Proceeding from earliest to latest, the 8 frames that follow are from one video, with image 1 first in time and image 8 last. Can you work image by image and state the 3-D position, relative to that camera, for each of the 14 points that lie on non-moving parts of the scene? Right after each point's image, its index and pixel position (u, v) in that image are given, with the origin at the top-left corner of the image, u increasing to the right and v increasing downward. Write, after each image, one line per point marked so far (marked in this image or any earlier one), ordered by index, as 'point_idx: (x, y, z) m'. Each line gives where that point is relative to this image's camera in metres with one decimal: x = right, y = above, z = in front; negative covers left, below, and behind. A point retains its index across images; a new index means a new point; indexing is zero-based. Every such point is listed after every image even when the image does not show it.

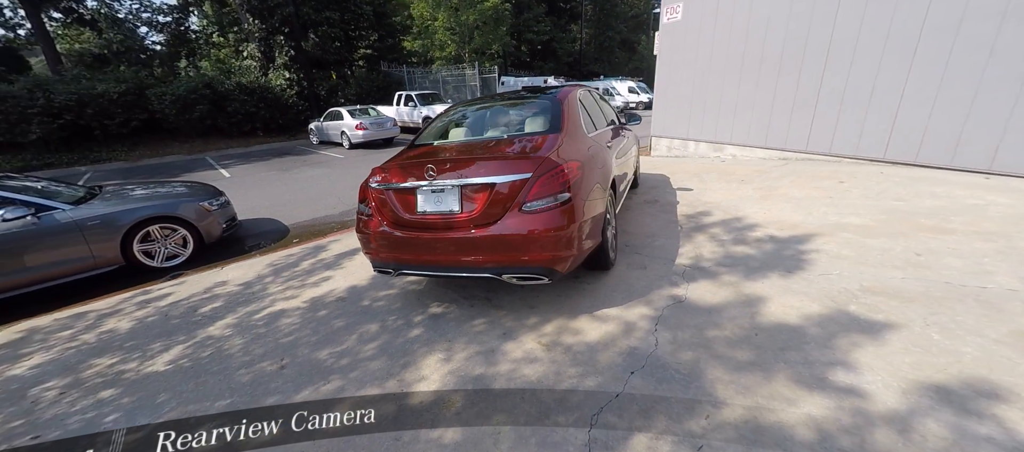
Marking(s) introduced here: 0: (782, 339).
0: (+1.6, -0.7, +2.5) m
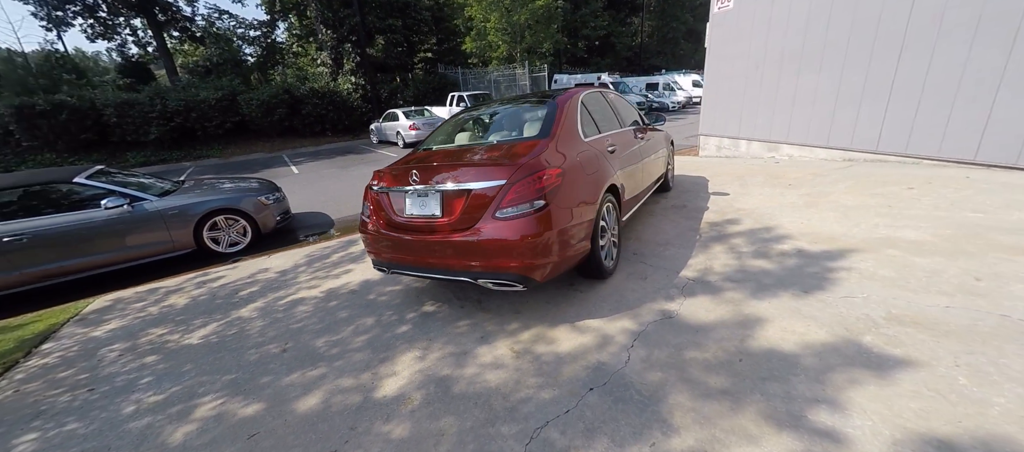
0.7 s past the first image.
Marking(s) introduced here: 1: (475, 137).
0: (+1.3, -0.7, +2.2) m
1: (-0.3, +0.7, +3.4) m
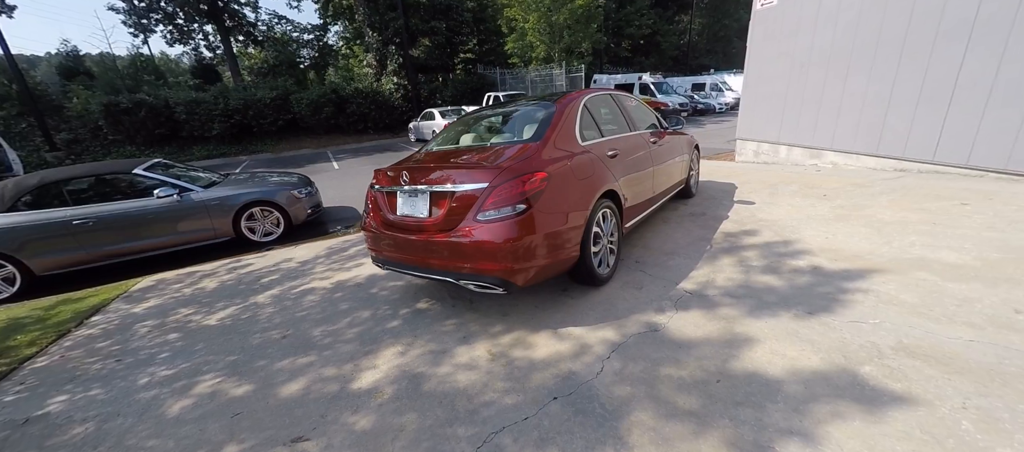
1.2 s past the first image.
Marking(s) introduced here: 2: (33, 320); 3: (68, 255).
0: (+1.1, -0.8, +2.1) m
1: (-0.3, +0.7, +3.5) m
2: (-4.3, -0.8, +3.9) m
3: (-5.2, -0.4, +5.0) m
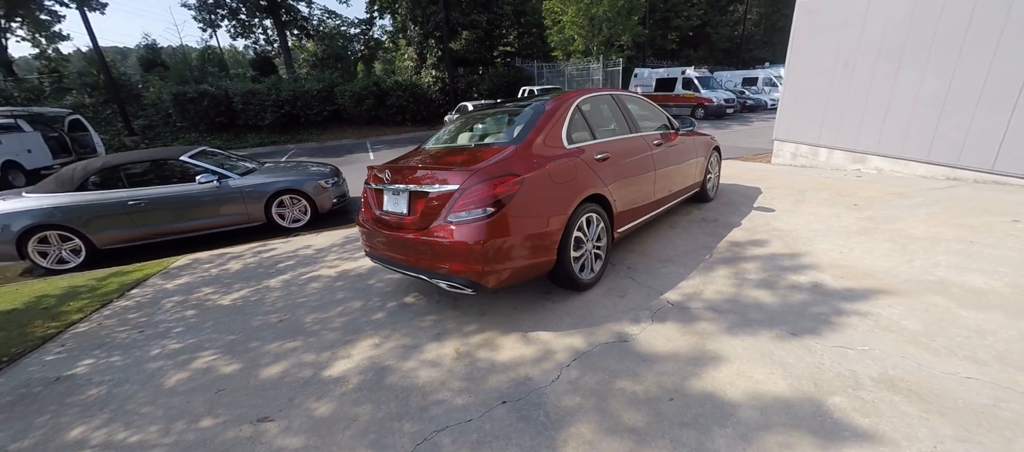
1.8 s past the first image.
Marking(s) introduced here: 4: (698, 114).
0: (+0.9, -0.9, +2.0) m
1: (-0.4, +0.8, +3.5) m
2: (-4.3, -0.6, +4.4) m
3: (-5.1, -0.1, +5.6) m
4: (+6.2, +3.8, +14.5) m
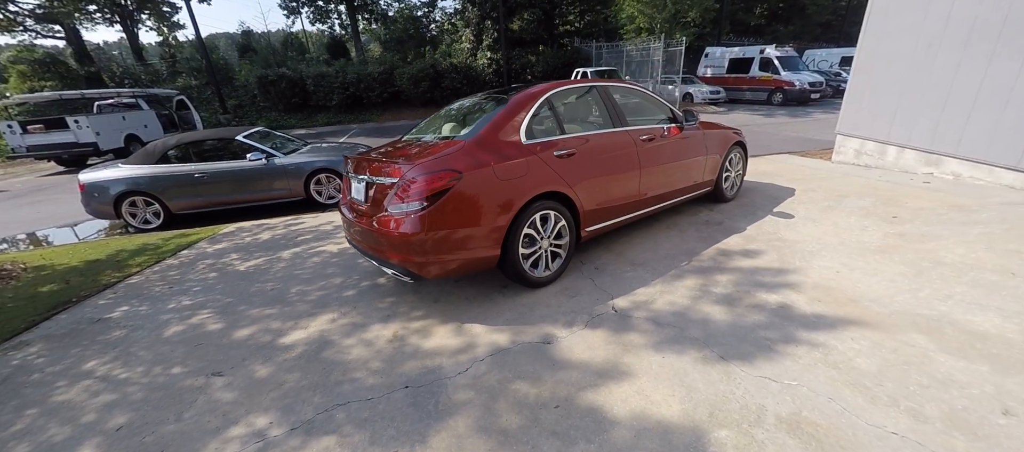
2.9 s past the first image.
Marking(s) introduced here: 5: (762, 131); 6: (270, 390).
0: (+0.3, -0.9, +2.0) m
1: (-0.6, +0.8, +3.6) m
2: (-4.4, -0.2, +5.2) m
3: (-4.9, +0.4, +6.5) m
4: (+8.1, +3.9, +13.1) m
5: (+5.7, +2.2, +9.8) m
6: (-1.4, -0.9, +2.4) m
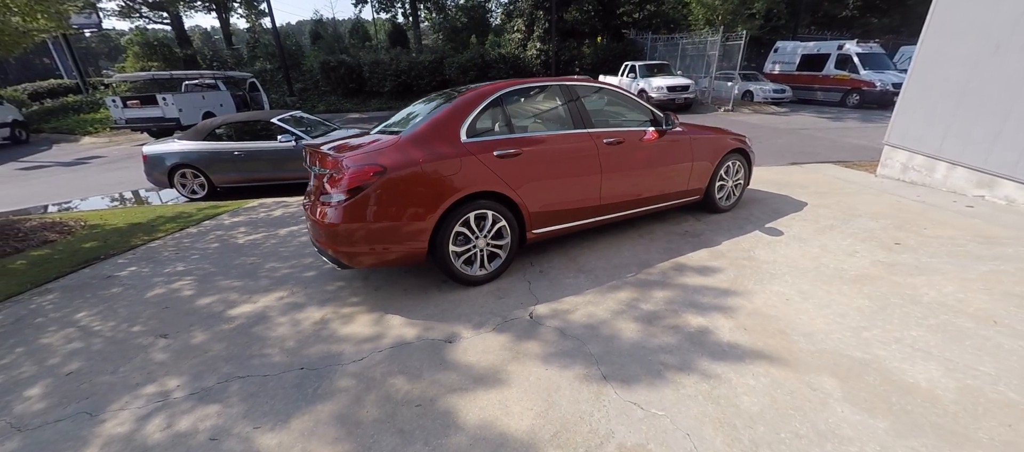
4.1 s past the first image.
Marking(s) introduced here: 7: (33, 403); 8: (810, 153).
0: (-0.4, -0.9, +2.0) m
1: (-0.9, +0.9, +3.7) m
2: (-4.5, +0.2, +5.9) m
3: (-4.8, +0.9, +7.2) m
4: (+9.3, +3.4, +11.7) m
5: (+6.4, +1.9, +8.9) m
6: (-2.0, -0.8, +2.7) m
7: (-2.6, -1.0, +2.4) m
8: (+5.2, +1.3, +7.5) m
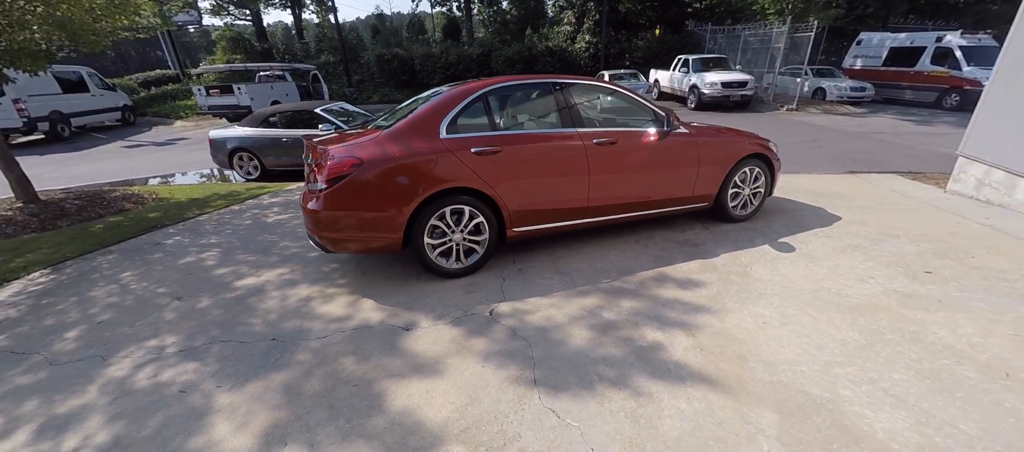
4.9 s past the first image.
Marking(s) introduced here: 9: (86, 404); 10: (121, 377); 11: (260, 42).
0: (-0.8, -0.9, +2.2) m
1: (-0.9, +1.0, +3.8) m
2: (-4.2, +0.5, +6.5) m
3: (-4.2, +1.2, +7.9) m
4: (+10.5, +3.0, +10.2) m
5: (+7.1, +1.6, +7.9) m
6: (-2.3, -0.7, +3.1) m
7: (-2.9, -0.8, +2.8) m
8: (+5.7, +1.0, +6.7) m
9: (-2.3, -0.9, +2.3) m
10: (-2.3, -0.9, +2.5) m
11: (-11.4, +8.4, +19.5) m
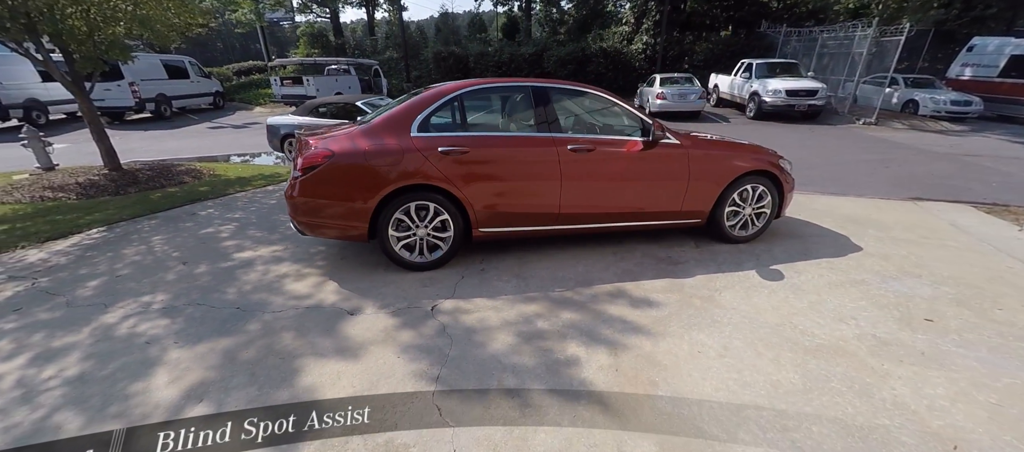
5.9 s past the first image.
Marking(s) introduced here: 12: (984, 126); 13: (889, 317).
0: (-1.3, -0.8, +2.3) m
1: (-1.0, +1.1, +4.0) m
2: (-3.8, +0.9, +7.2) m
3: (-3.6, +1.6, +8.5) m
4: (+11.4, +2.0, +8.5) m
5: (+7.5, +0.9, +6.7) m
6: (-2.6, -0.5, +3.5) m
7: (-3.3, -0.5, +3.3) m
8: (+6.0, +0.5, +5.8) m
9: (-2.7, -0.7, +2.7) m
10: (-2.7, -0.7, +2.9) m
11: (-8.2, +9.3, +21.0) m
12: (+10.4, +2.1, +9.2) m
13: (+2.3, -0.6, +2.6) m
